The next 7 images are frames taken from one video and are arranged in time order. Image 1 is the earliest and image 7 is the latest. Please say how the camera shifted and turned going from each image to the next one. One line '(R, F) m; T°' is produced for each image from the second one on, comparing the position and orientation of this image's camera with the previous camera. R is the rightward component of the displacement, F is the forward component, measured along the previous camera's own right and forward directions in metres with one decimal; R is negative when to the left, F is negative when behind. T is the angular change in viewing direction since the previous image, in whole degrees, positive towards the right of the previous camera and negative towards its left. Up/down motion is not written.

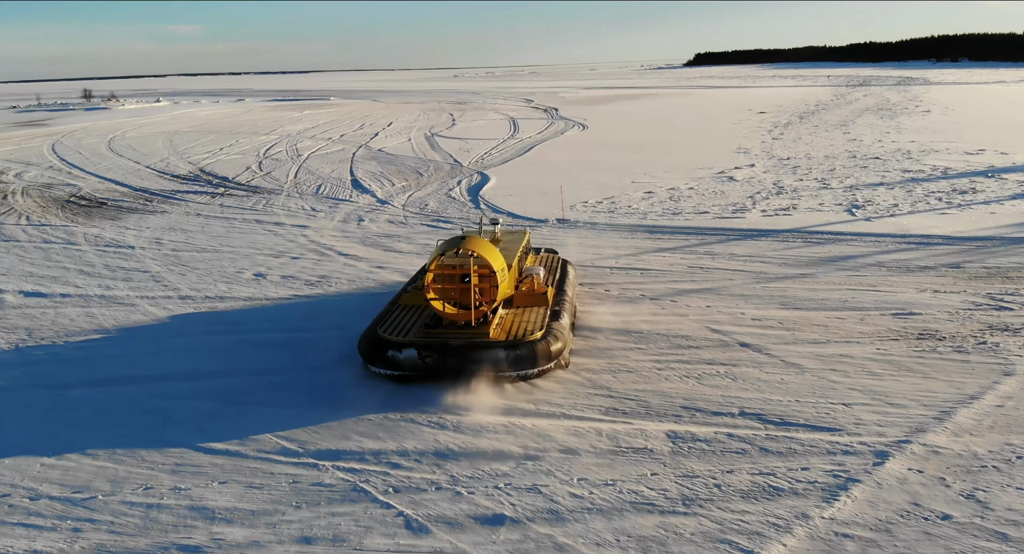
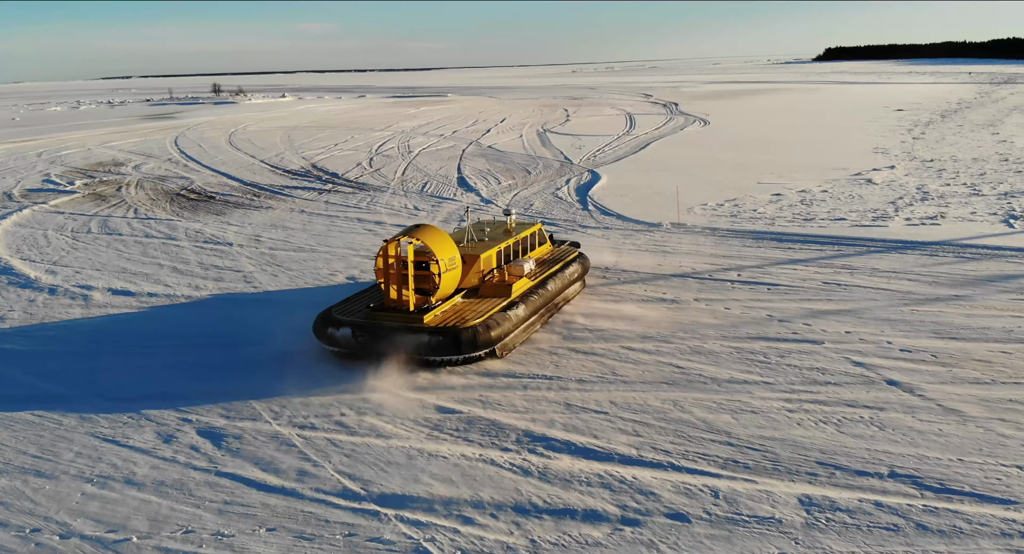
(+0.1, +1.2) m; -7°
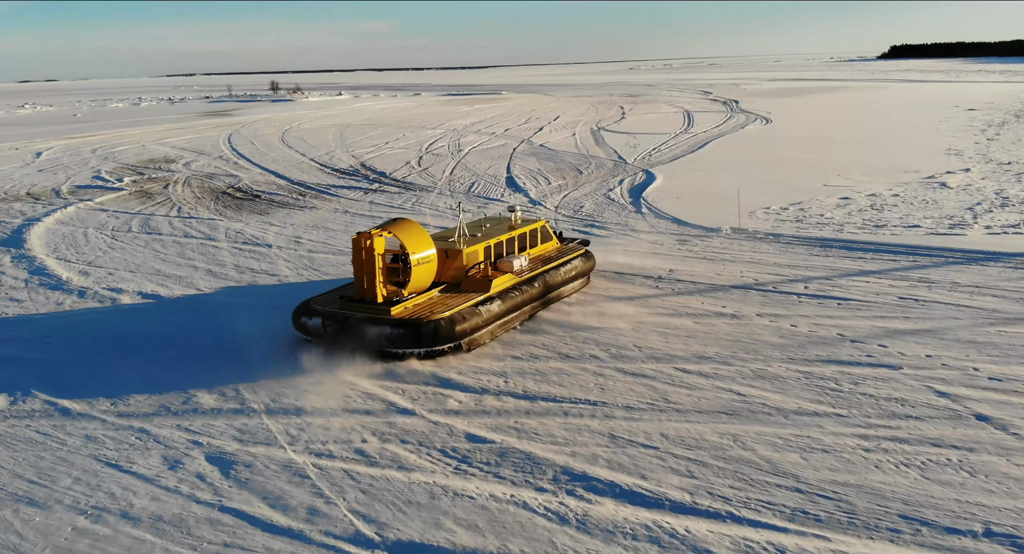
(+0.1, +0.8) m; -3°
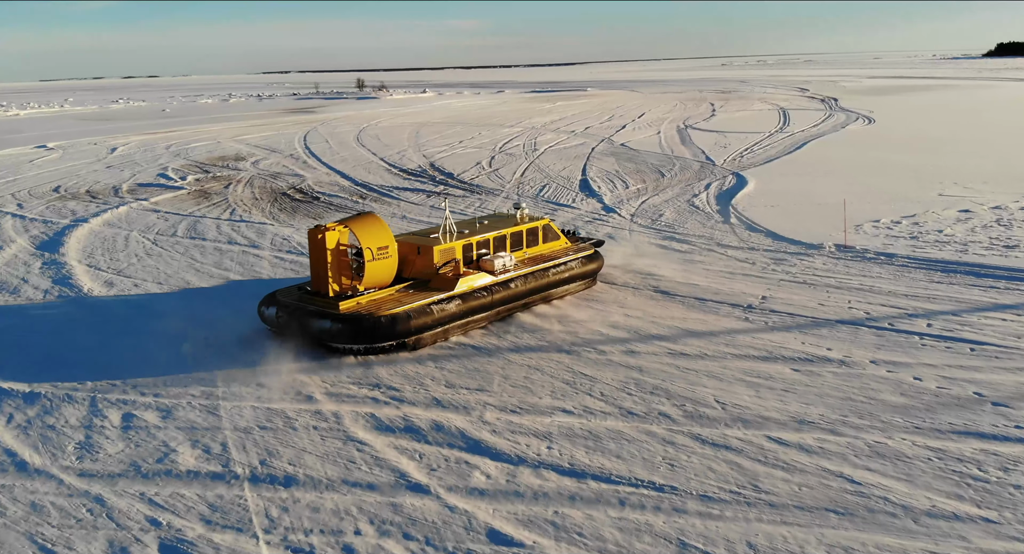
(+0.3, +1.8) m; -5°
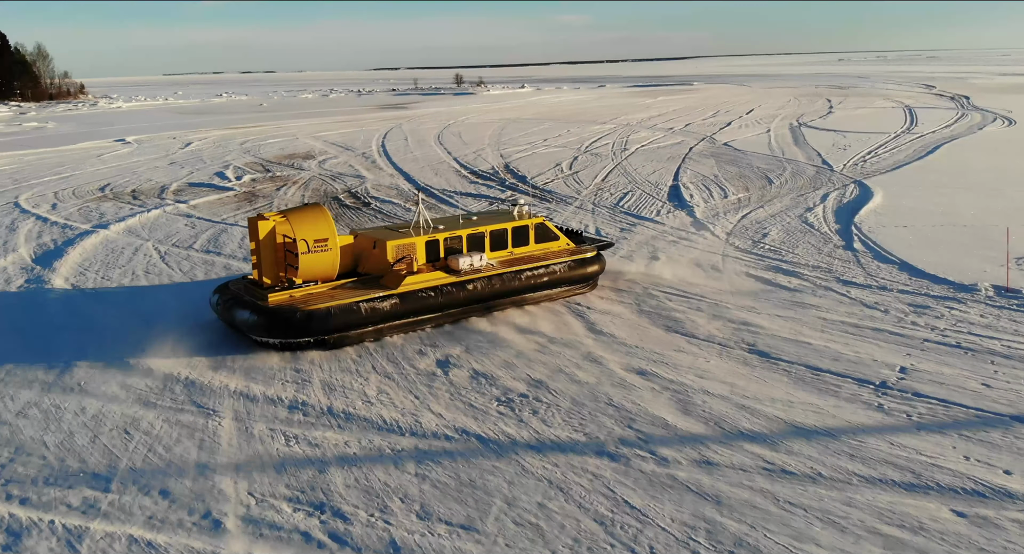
(+0.5, +2.8) m; -6°
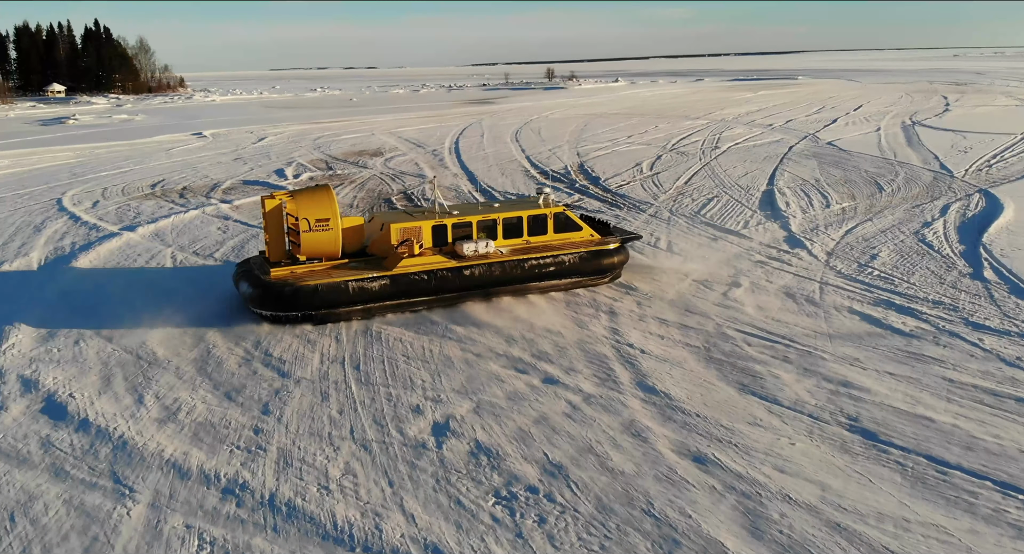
(+0.5, +2.0) m; -5°
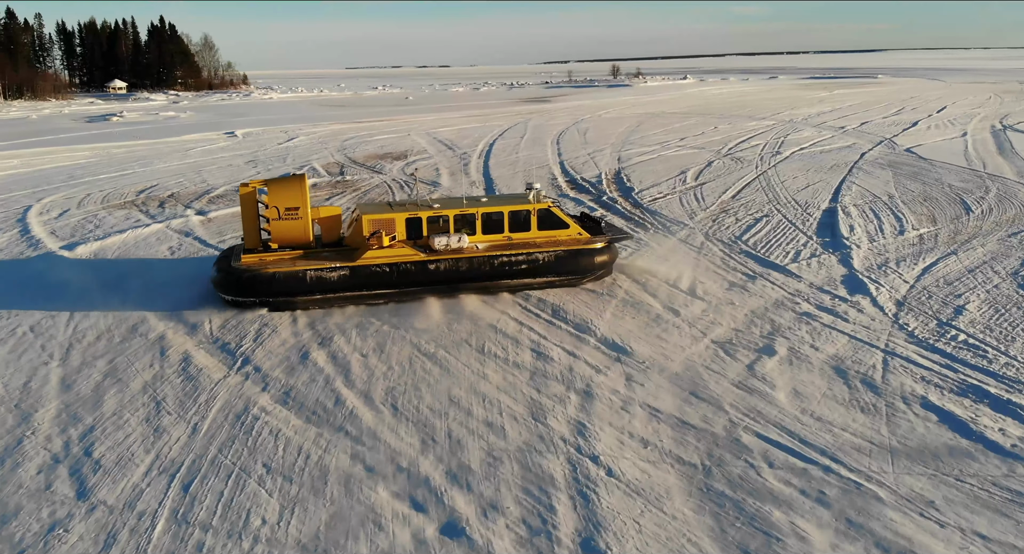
(+0.9, +2.6) m; -4°
